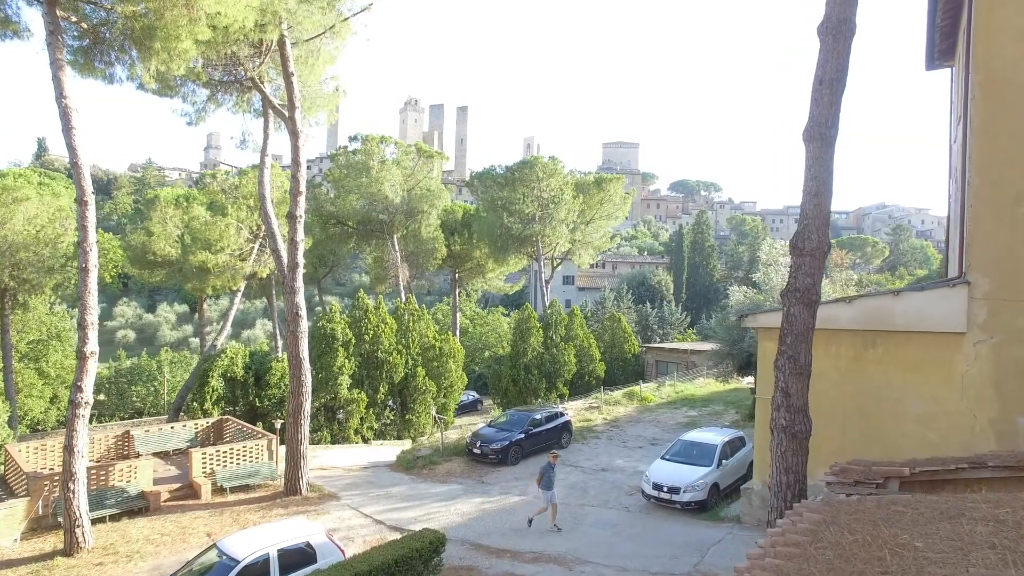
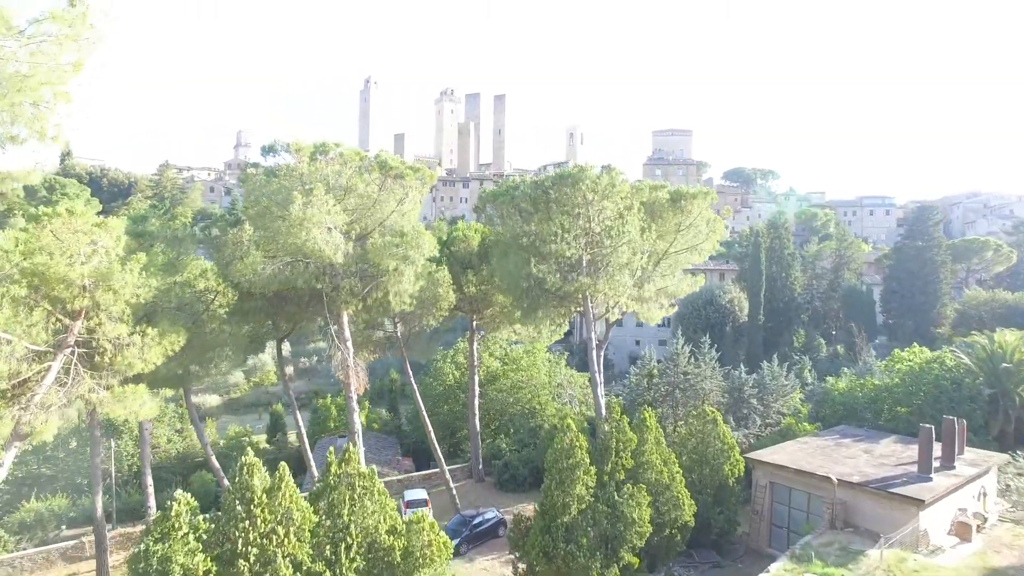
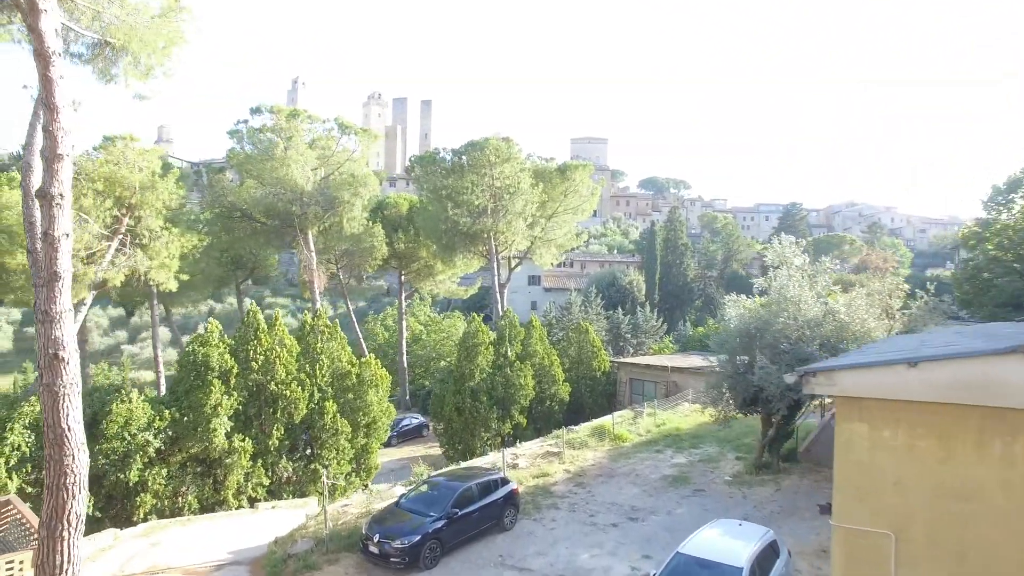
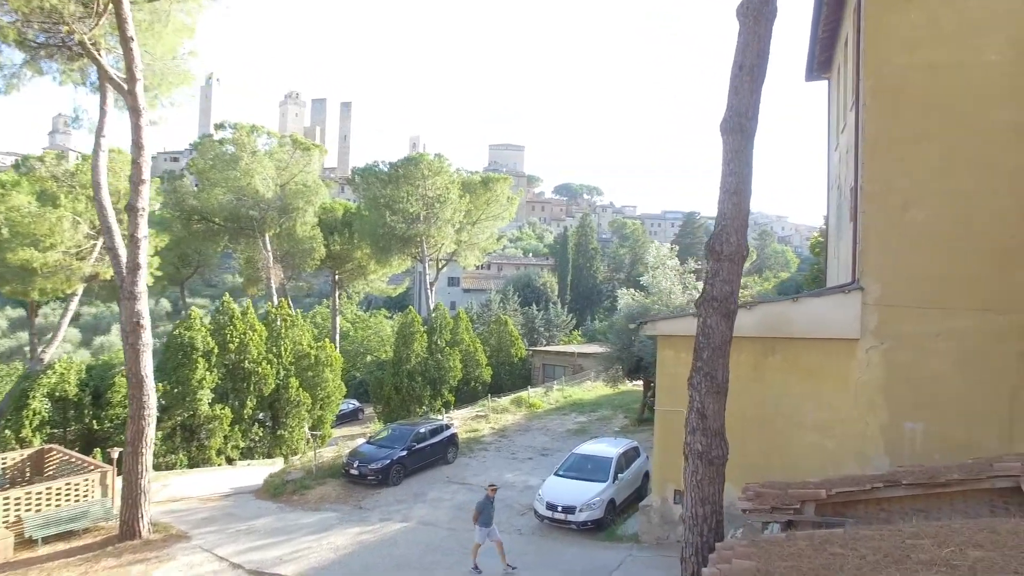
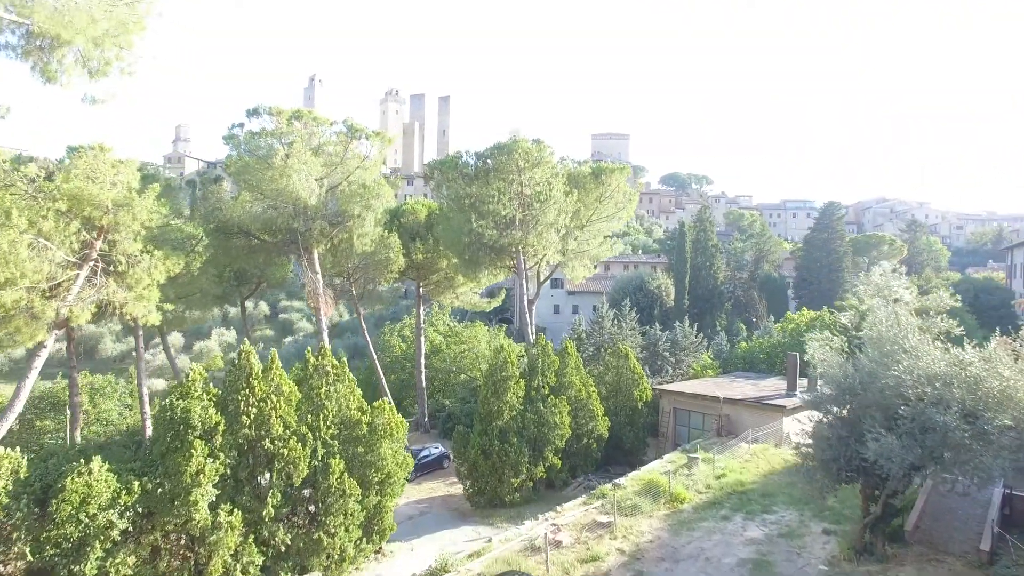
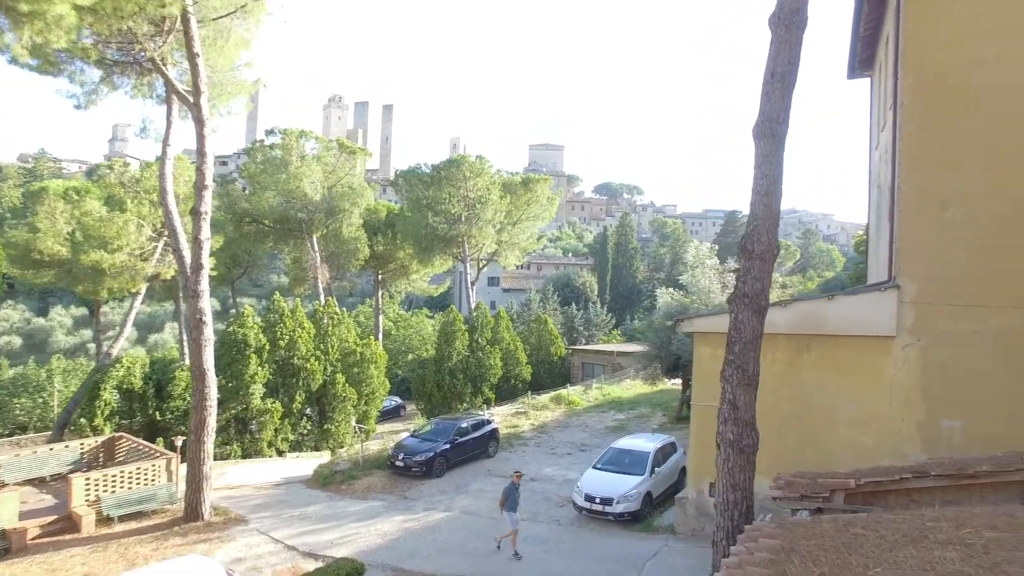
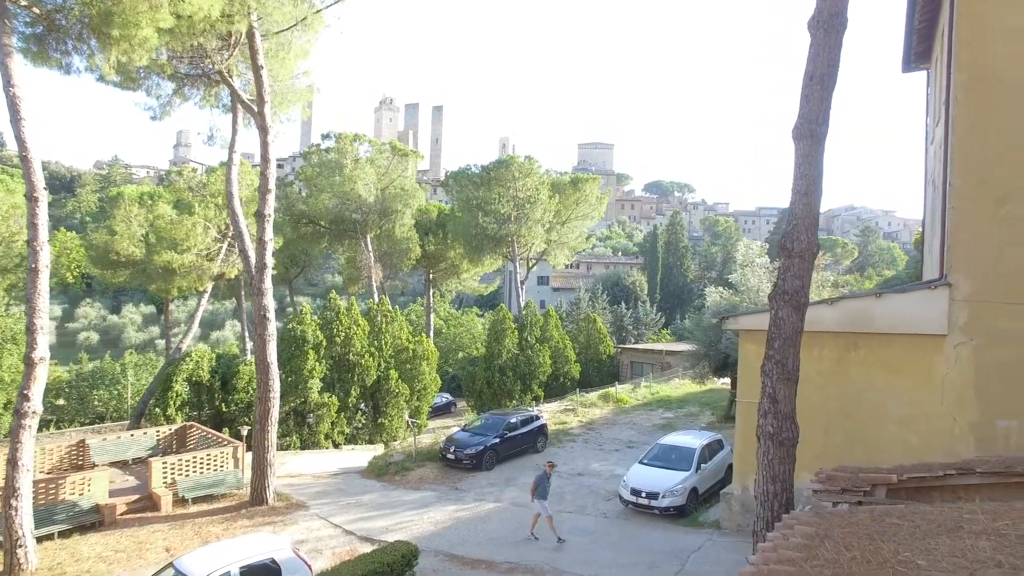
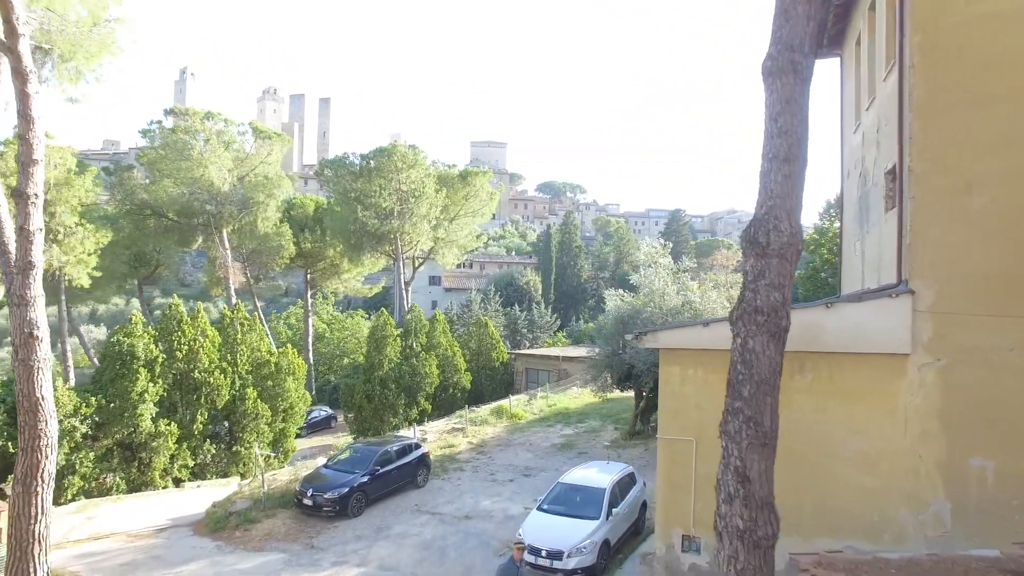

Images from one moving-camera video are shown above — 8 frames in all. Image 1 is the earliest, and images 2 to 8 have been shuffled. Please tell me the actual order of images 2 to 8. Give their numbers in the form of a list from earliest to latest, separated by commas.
7, 6, 4, 8, 3, 5, 2
